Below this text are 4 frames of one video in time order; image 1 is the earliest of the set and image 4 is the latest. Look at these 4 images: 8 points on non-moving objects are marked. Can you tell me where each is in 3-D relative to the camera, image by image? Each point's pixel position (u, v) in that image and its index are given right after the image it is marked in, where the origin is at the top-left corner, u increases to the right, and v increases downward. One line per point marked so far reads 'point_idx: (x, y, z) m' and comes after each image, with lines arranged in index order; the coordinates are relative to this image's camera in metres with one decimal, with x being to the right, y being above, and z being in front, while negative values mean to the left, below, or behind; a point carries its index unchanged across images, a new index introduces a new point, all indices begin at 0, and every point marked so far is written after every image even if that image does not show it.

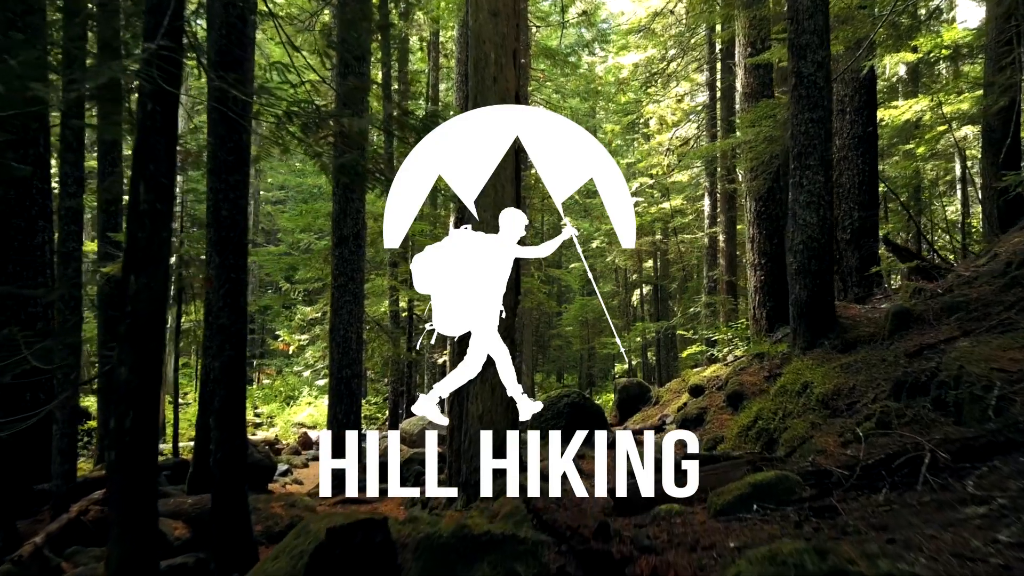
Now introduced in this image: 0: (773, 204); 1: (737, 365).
0: (+4.5, +1.5, +10.4) m
1: (+3.5, -1.2, +9.4) m
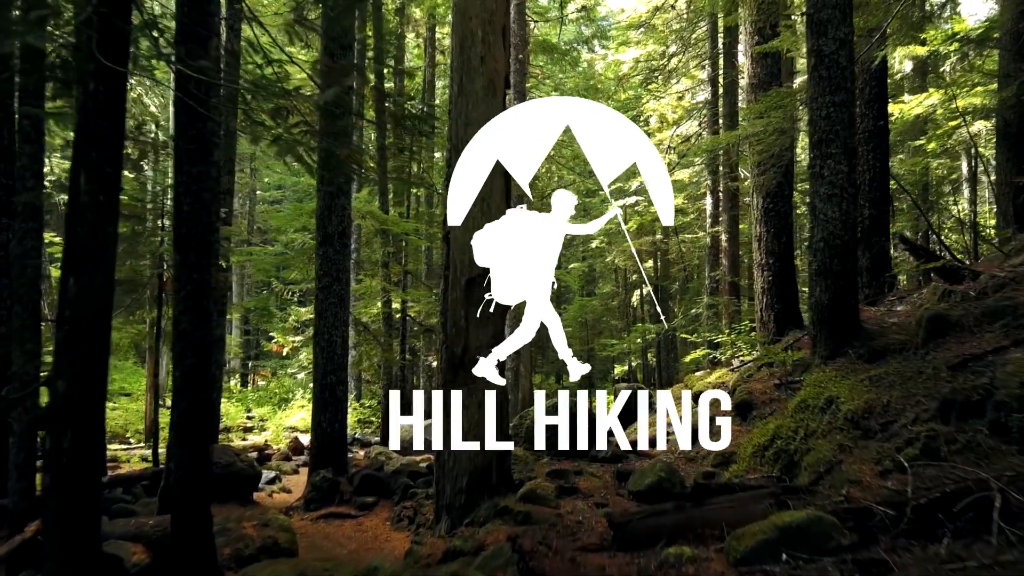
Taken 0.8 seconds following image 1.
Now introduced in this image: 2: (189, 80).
0: (+4.4, +1.5, +9.9) m
1: (+3.4, -1.2, +8.9) m
2: (-2.8, +1.9, +5.3) m
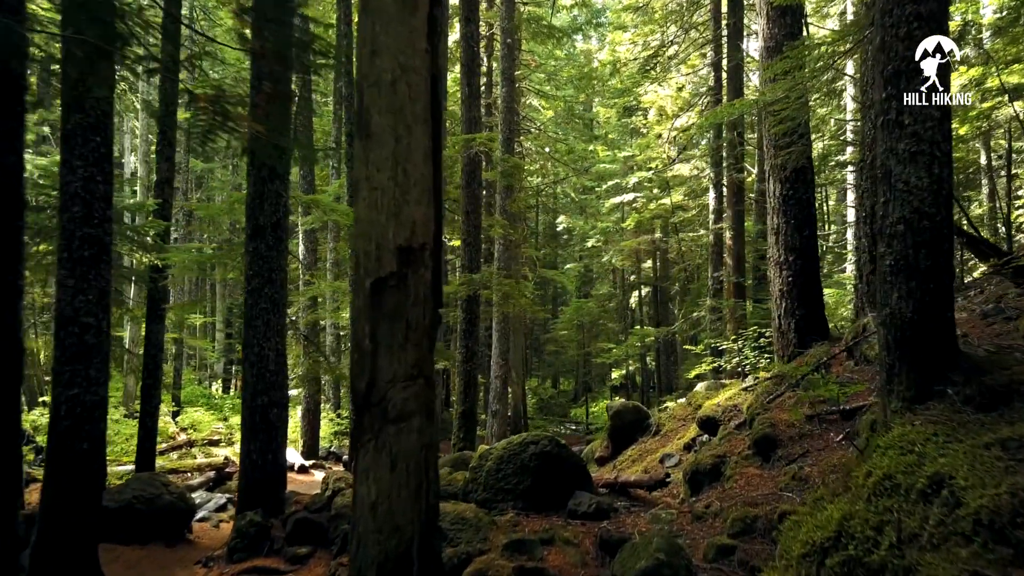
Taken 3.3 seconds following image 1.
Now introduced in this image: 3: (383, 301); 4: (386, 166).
0: (+4.0, +1.4, +8.3) m
1: (+3.0, -1.2, +7.3) m
2: (-3.2, +1.8, +3.8) m
3: (-0.7, -0.1, +3.3) m
4: (-0.7, +0.7, +3.3) m
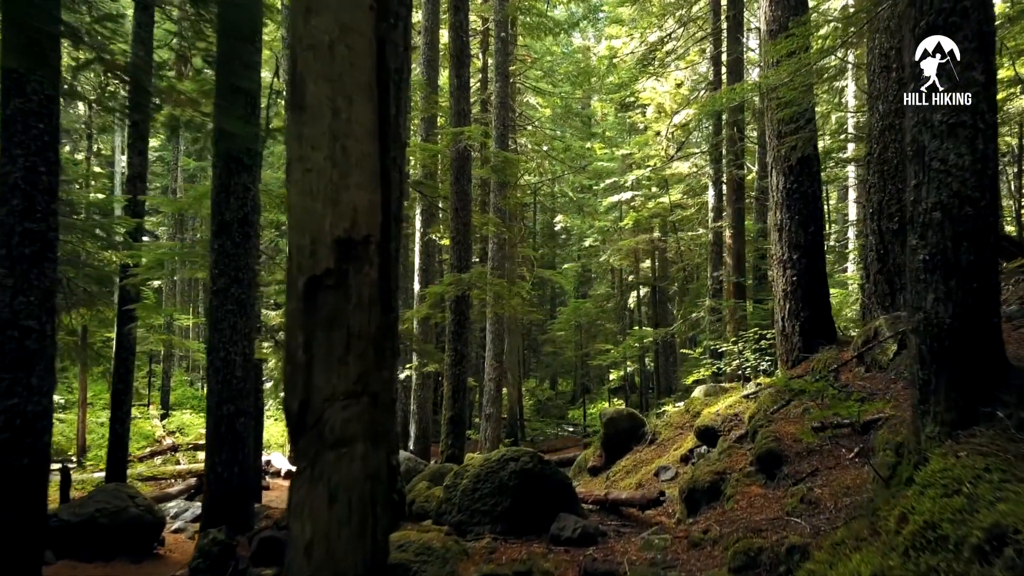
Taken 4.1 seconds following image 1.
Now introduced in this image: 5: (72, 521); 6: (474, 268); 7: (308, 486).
0: (+3.8, +1.4, +7.8) m
1: (+2.8, -1.2, +6.8) m
2: (-3.4, +1.8, +3.2) m
3: (-0.9, -0.1, +2.8) m
4: (-0.9, +0.7, +2.8) m
5: (-6.1, -3.2, +8.4) m
6: (-0.8, +0.4, +13.1) m
7: (-0.9, -0.9, +2.9) m
